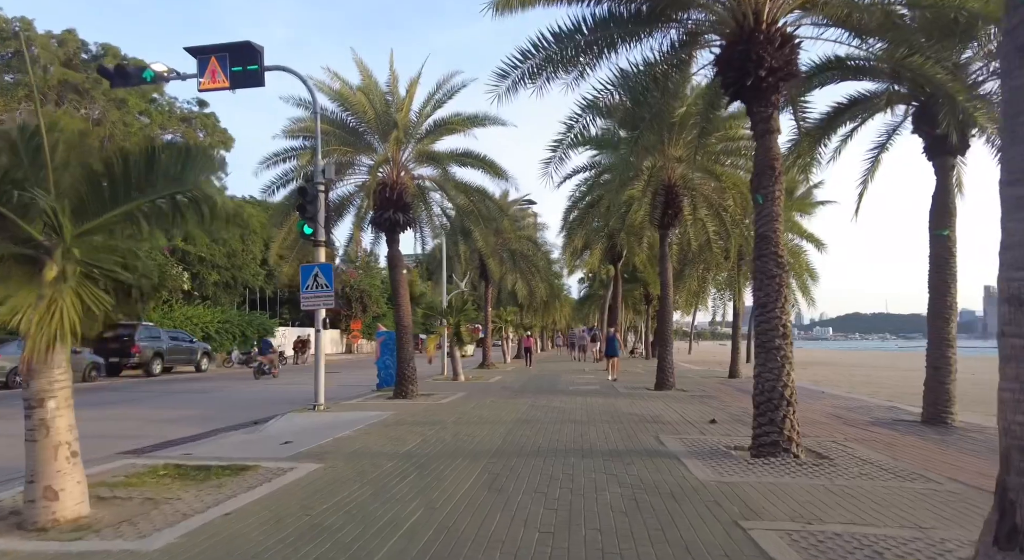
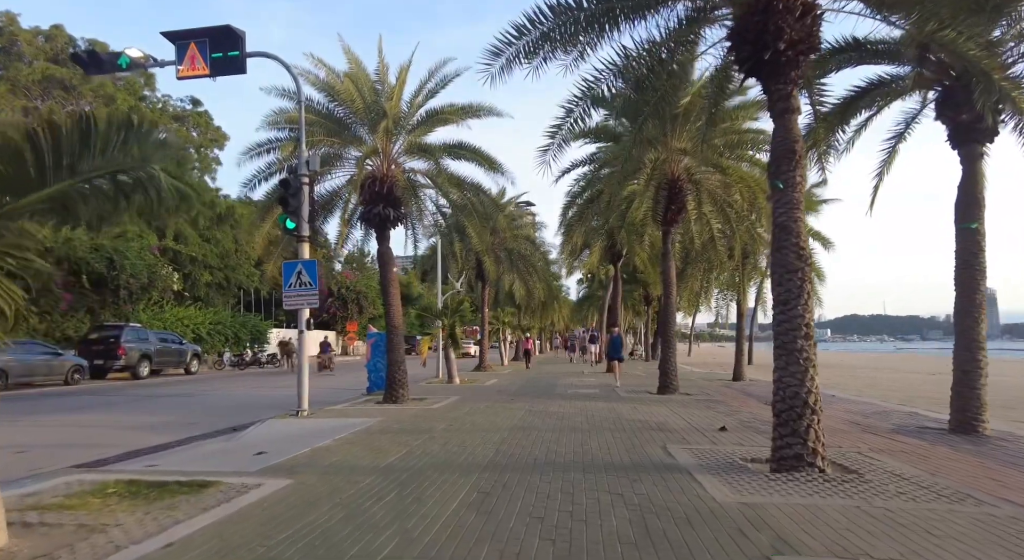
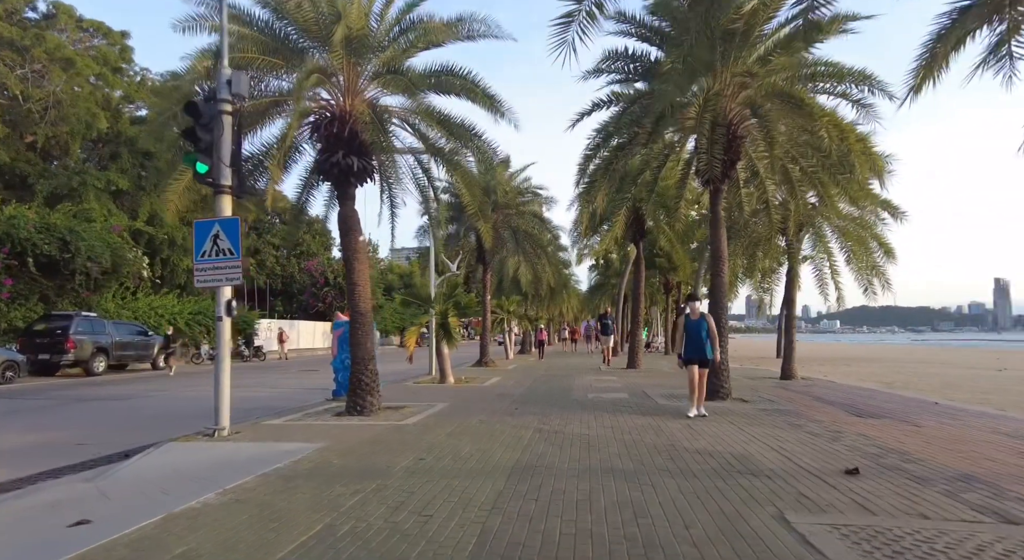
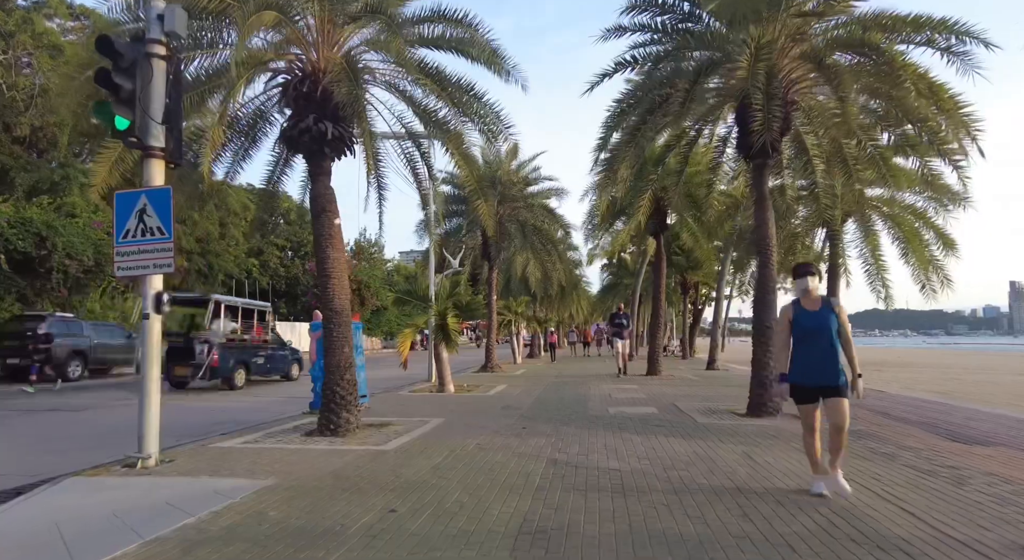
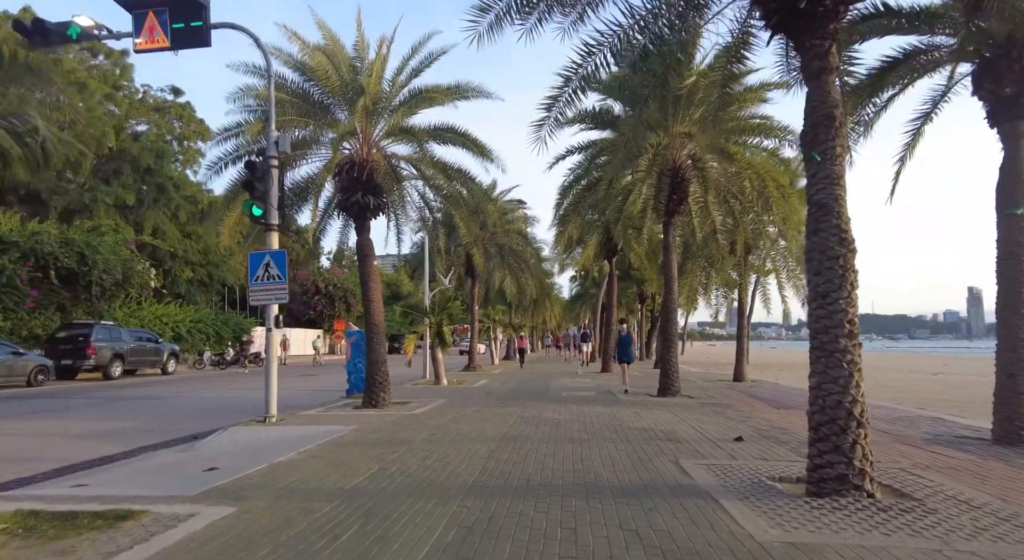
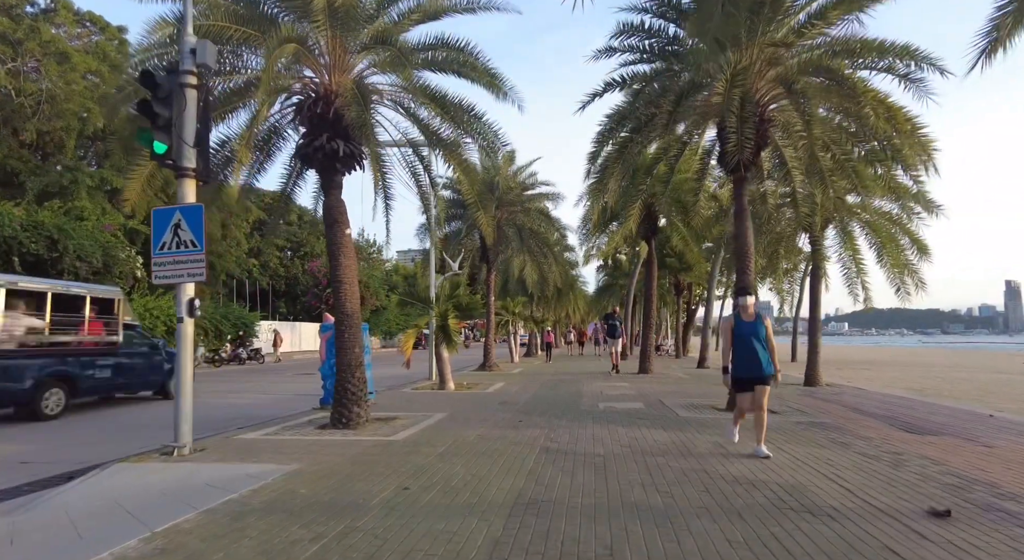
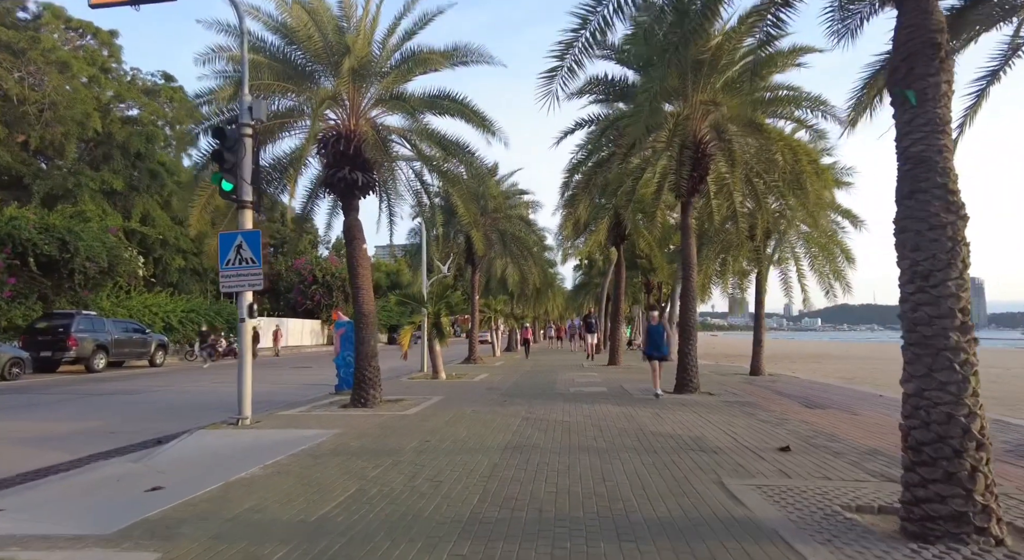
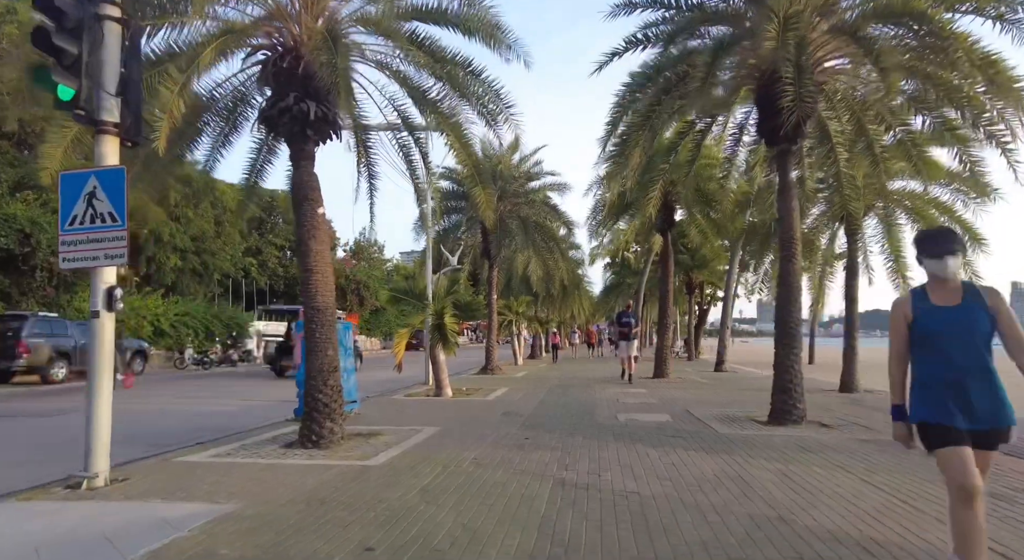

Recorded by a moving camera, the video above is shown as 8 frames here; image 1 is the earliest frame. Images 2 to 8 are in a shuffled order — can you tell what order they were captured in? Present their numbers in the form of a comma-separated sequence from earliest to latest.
2, 5, 7, 3, 6, 4, 8
